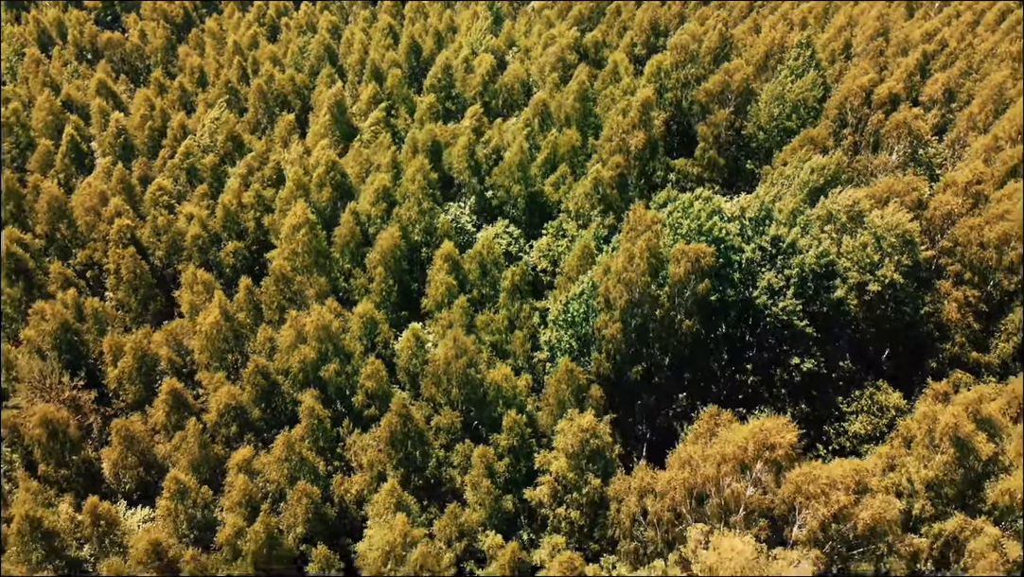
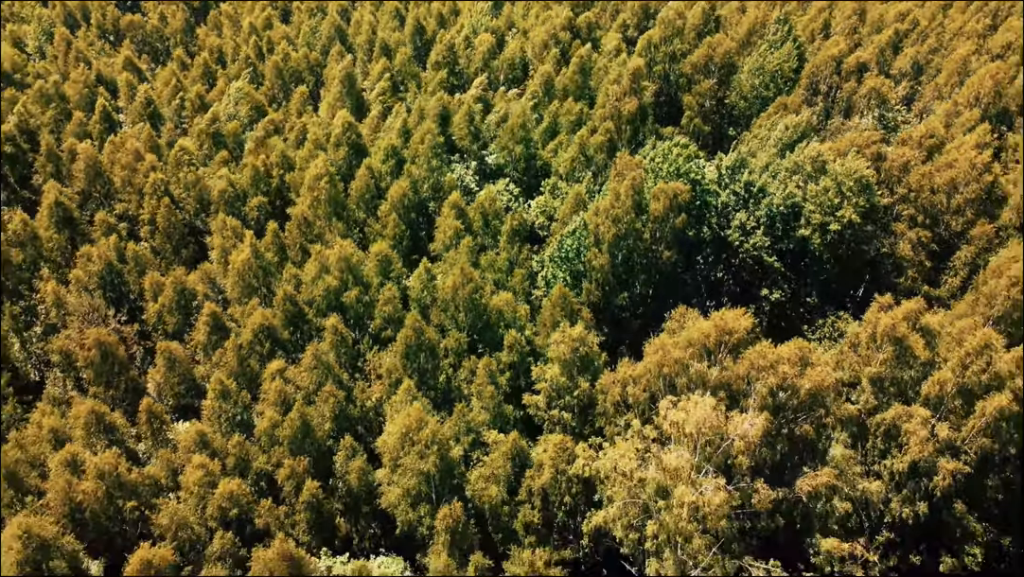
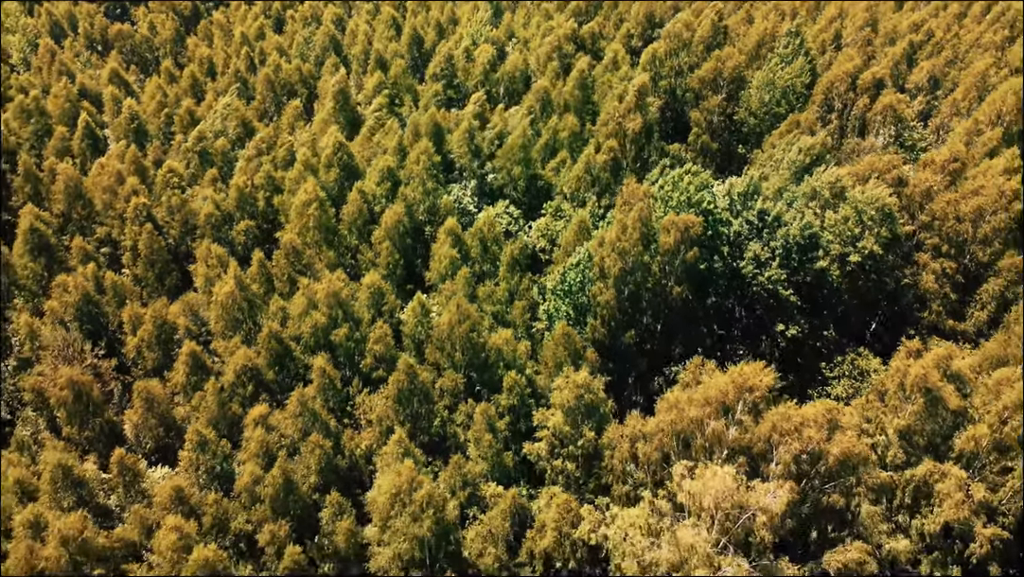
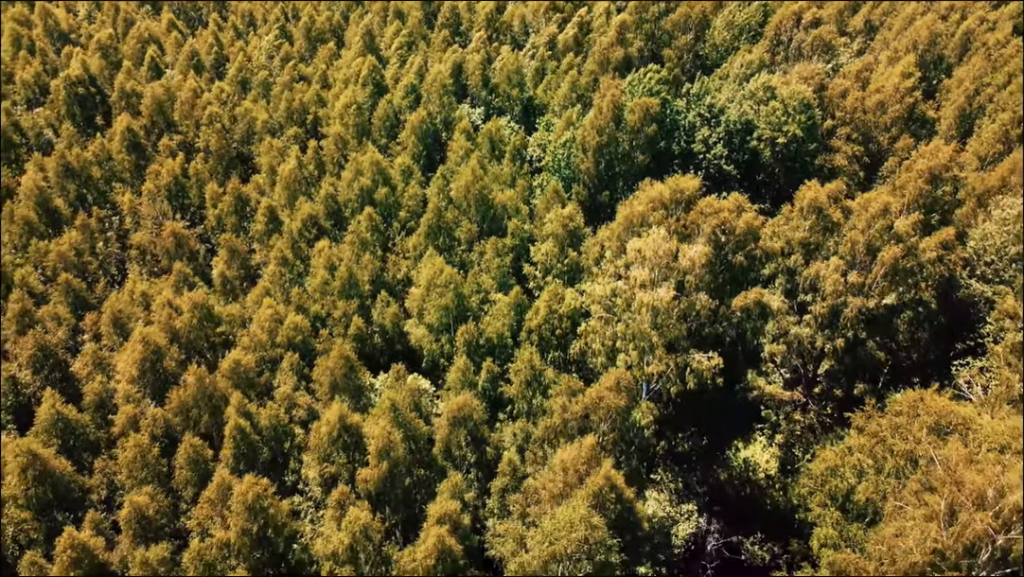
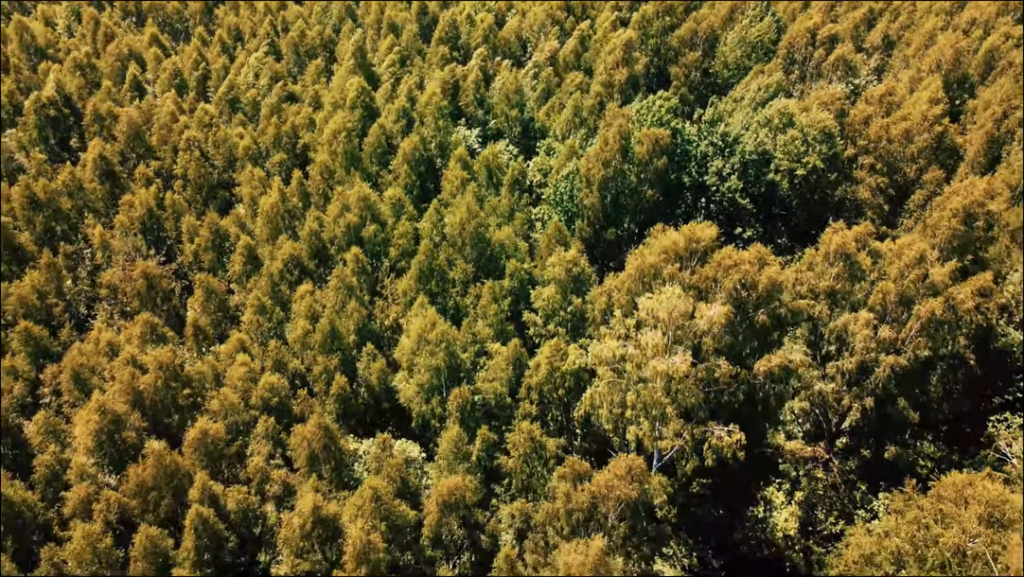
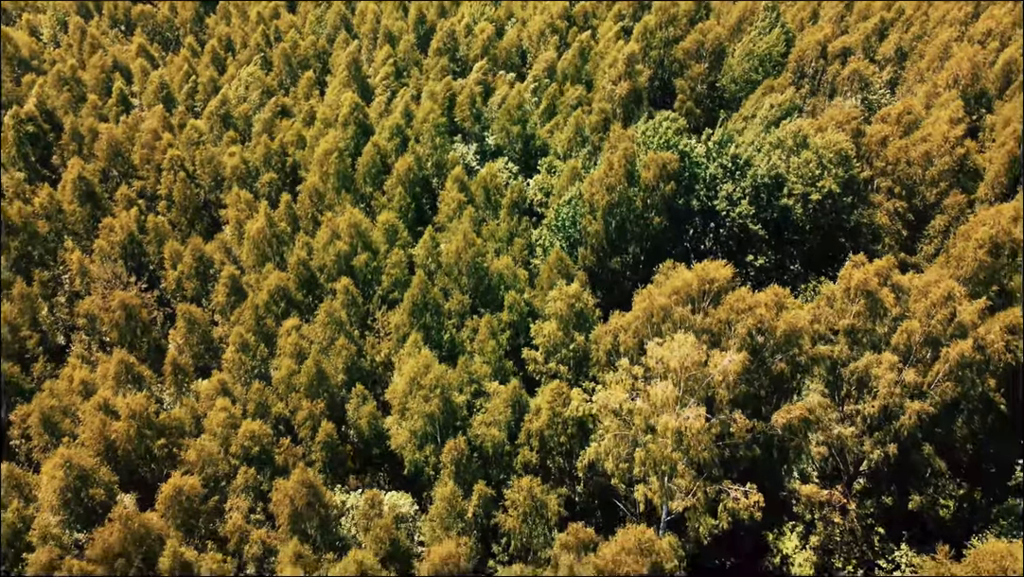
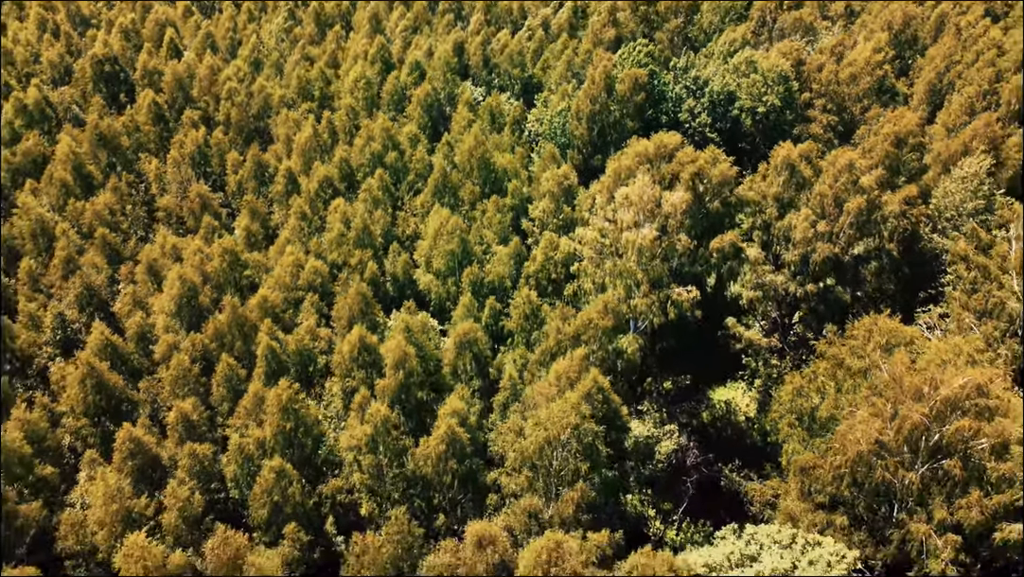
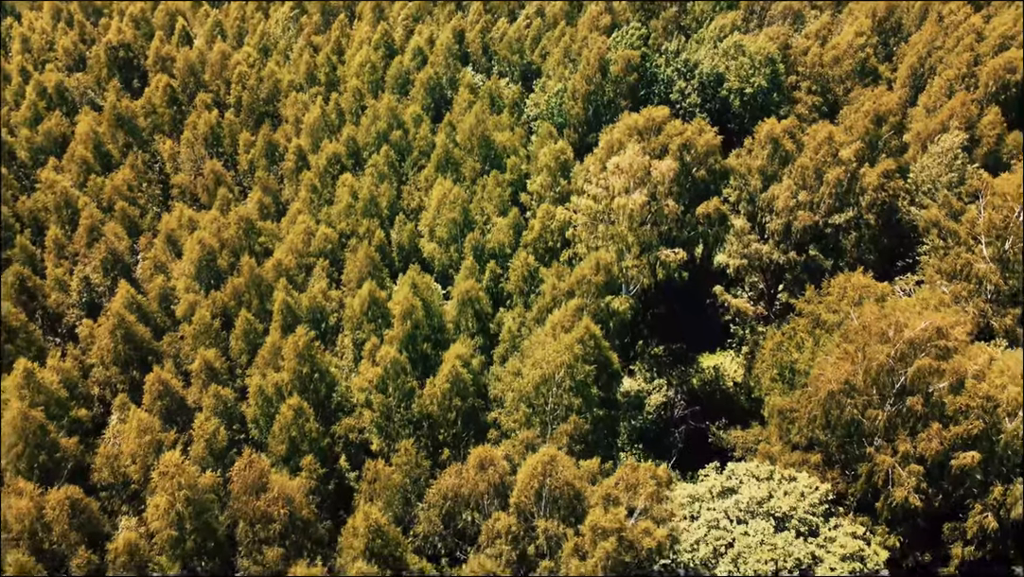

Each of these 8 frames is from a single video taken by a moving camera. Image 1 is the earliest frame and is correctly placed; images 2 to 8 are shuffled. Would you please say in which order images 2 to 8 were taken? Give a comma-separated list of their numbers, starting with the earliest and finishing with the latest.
3, 2, 6, 5, 4, 7, 8
